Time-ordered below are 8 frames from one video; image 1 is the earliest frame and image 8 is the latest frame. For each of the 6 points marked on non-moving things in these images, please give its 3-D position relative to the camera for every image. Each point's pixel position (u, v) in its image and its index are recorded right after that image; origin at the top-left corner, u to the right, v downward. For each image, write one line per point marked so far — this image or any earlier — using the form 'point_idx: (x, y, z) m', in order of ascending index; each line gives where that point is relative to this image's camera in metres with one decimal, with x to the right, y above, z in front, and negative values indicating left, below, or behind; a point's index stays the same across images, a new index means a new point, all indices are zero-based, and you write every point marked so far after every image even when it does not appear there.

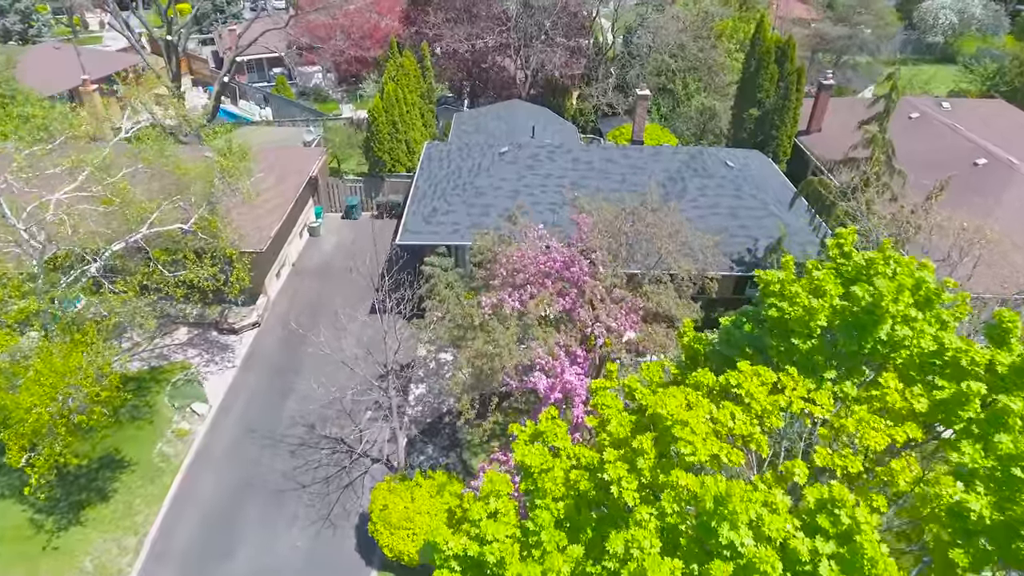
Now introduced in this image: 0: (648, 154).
0: (+3.3, +3.3, +18.2) m
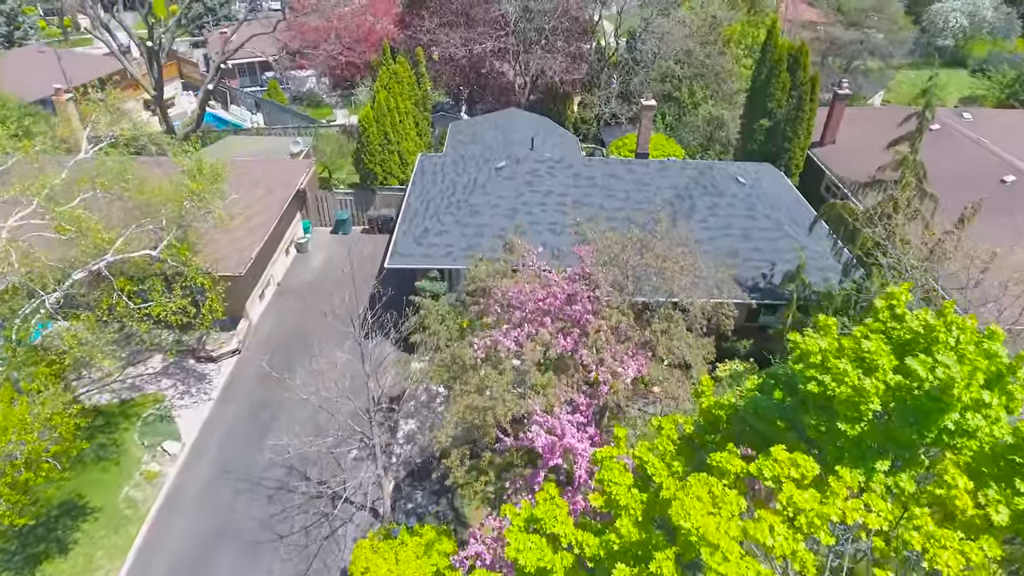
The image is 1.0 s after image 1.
0: (+3.3, +2.7, +17.1) m
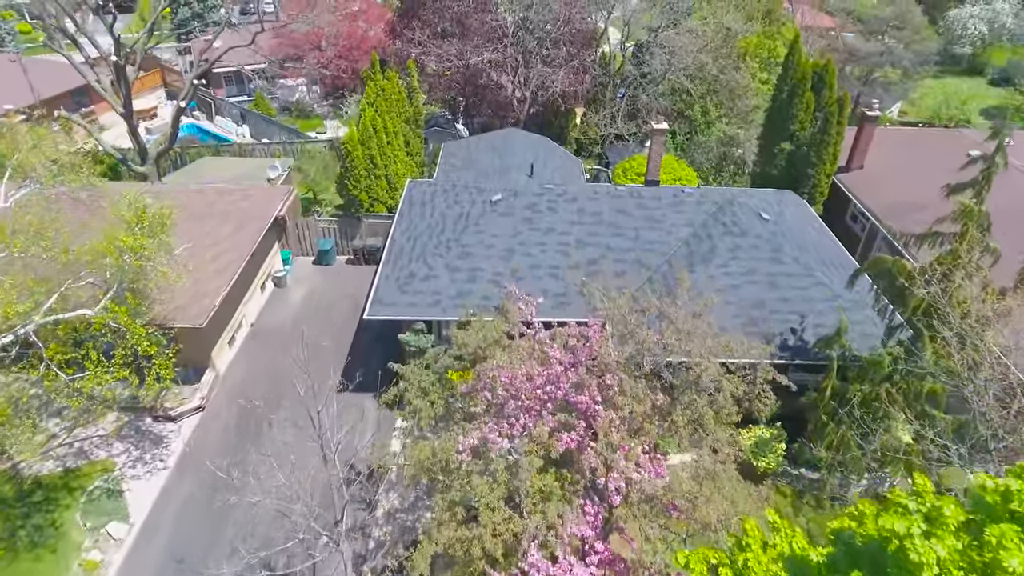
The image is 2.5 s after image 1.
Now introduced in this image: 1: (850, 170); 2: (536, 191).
0: (+3.2, +1.7, +15.3) m
1: (+8.9, +3.0, +19.4) m
2: (+0.5, +2.1, +15.7) m
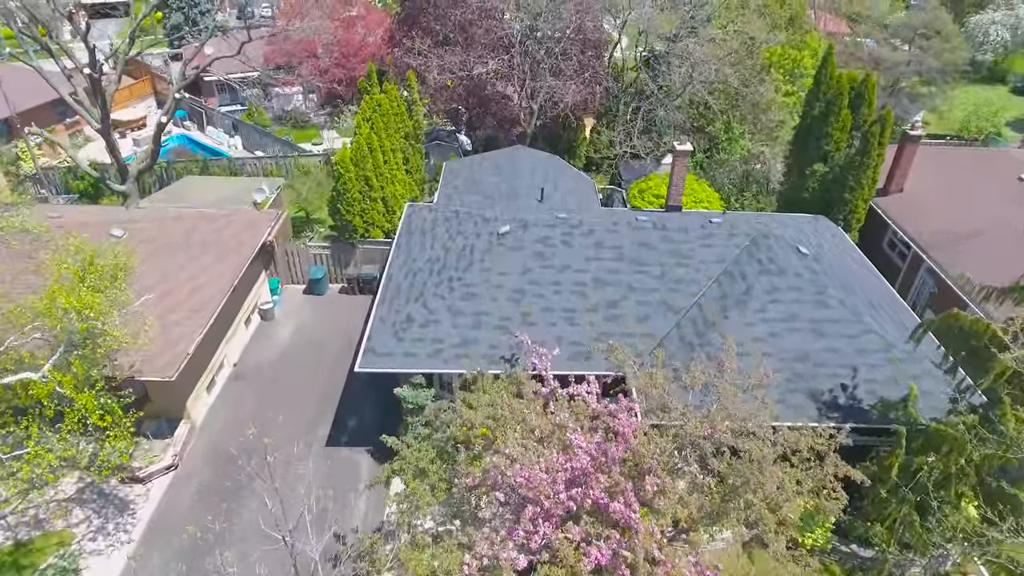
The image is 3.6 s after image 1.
0: (+3.4, +1.0, +13.8) m
1: (+9.1, +2.2, +17.8) m
2: (+0.7, +1.3, +14.1) m
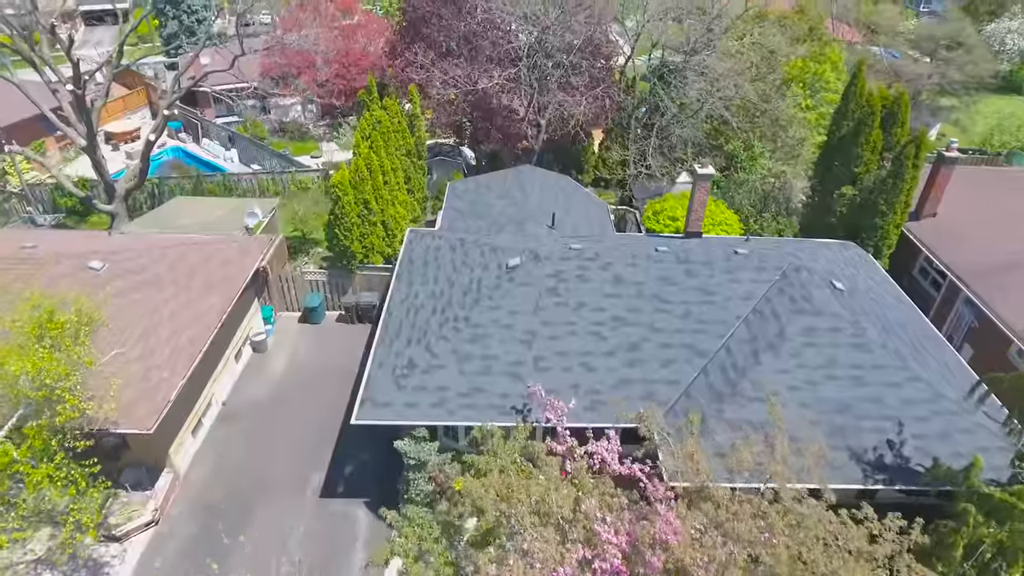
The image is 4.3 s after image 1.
0: (+3.6, +0.3, +12.7) m
1: (+9.3, +1.6, +16.8) m
2: (+0.9, +0.6, +13.1) m
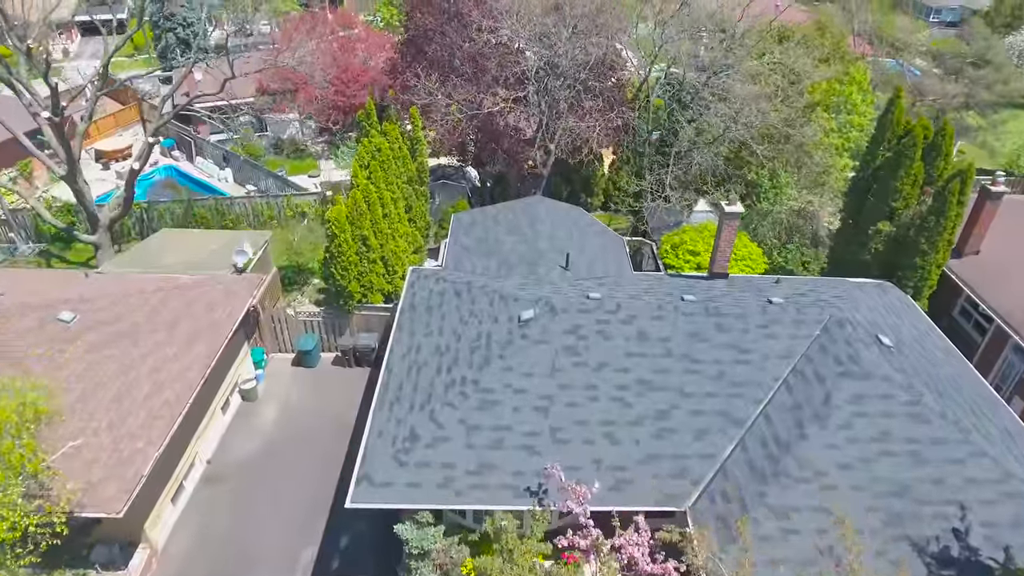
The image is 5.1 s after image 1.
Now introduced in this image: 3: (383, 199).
0: (+3.8, -0.6, +11.5) m
1: (+9.5, +0.7, +15.6) m
2: (+1.1, -0.2, +11.9) m
3: (-2.9, +2.0, +16.6) m
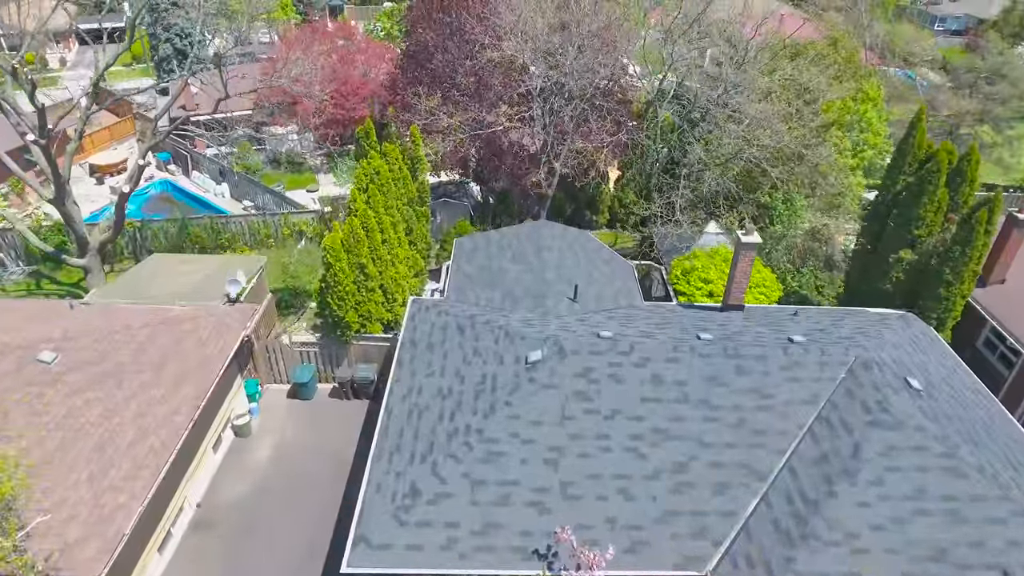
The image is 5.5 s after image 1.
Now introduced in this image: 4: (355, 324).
0: (+3.9, -1.1, +10.9) m
1: (+9.6, +0.1, +14.9) m
2: (+1.2, -0.8, +11.2) m
3: (-2.8, +1.4, +15.9) m
4: (-3.3, -0.7, +15.6) m
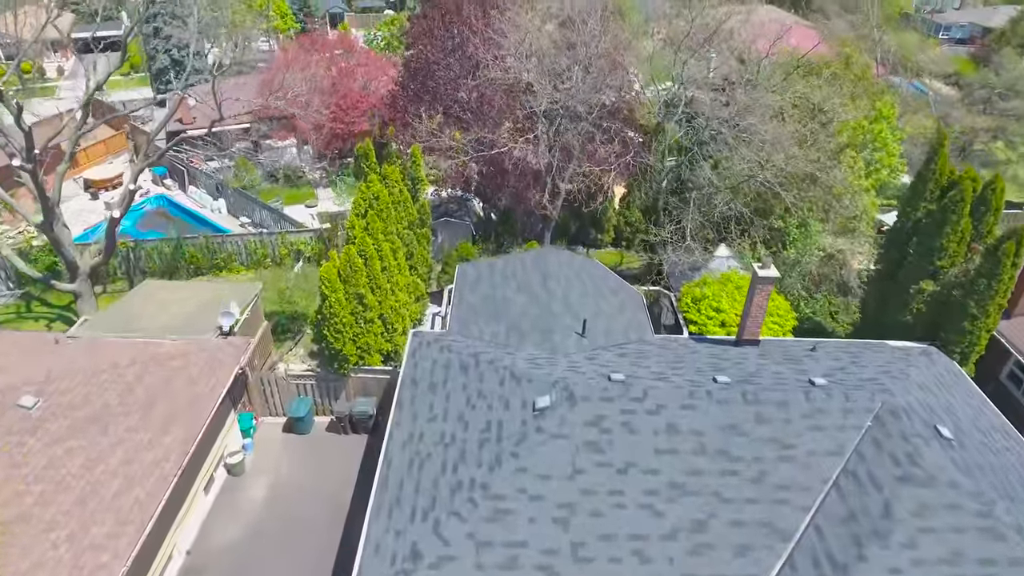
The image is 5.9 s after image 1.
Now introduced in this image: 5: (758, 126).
0: (+4.0, -1.7, +10.3) m
1: (+9.7, -0.6, +14.3) m
2: (+1.3, -1.4, +10.6) m
3: (-2.7, +0.8, +15.4) m
4: (-3.2, -1.3, +15.0) m
5: (+5.8, +4.0, +17.8) m
